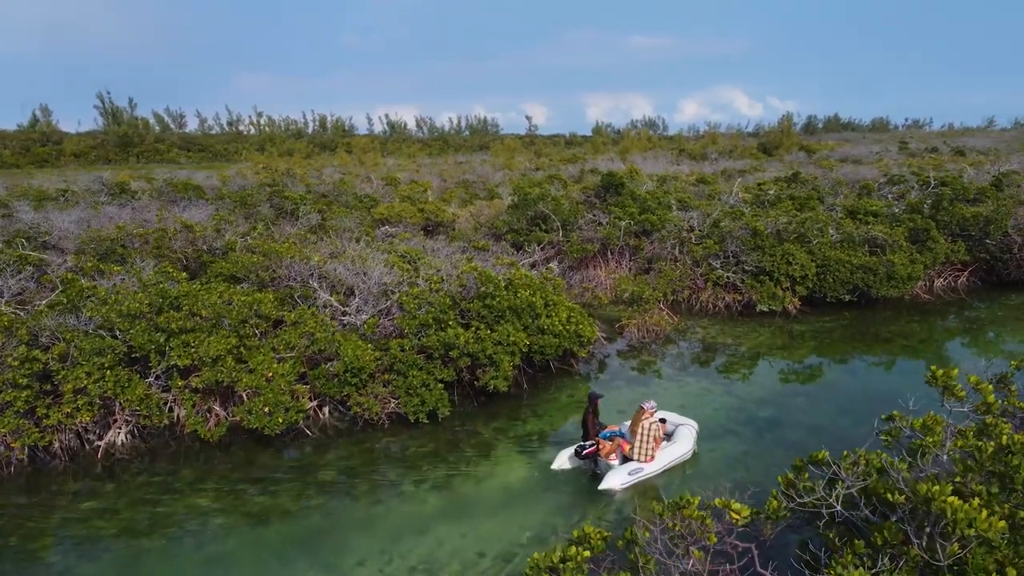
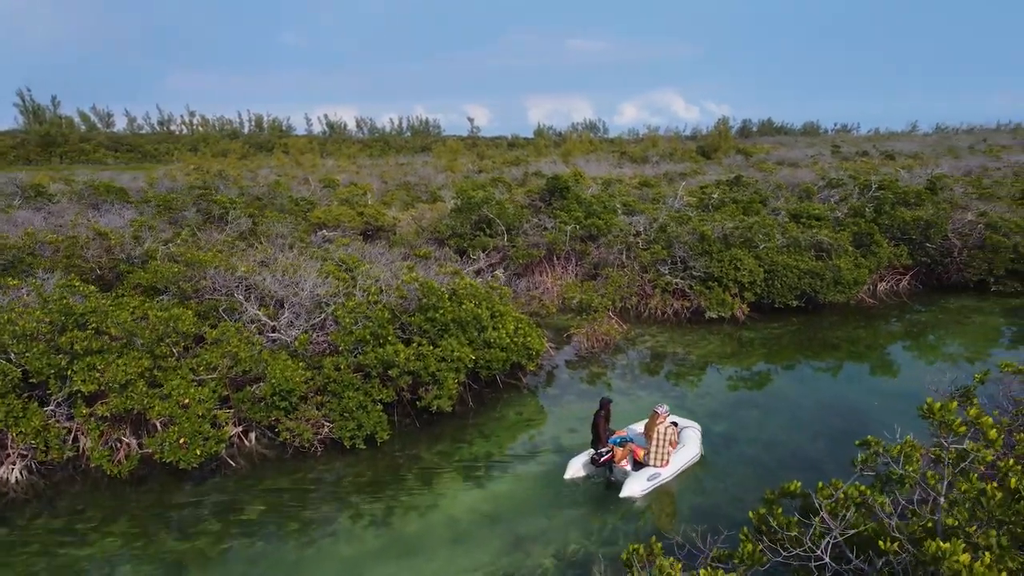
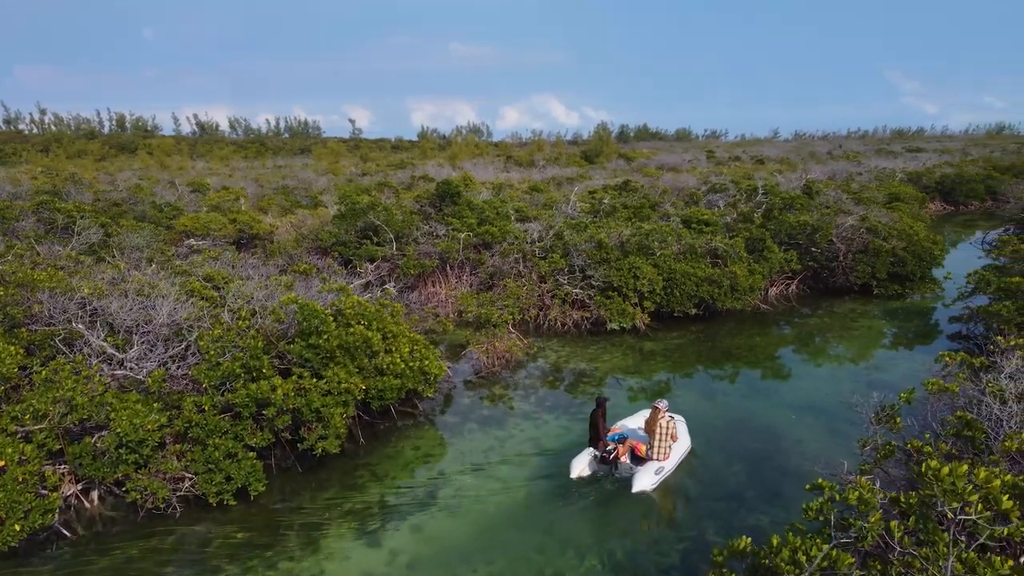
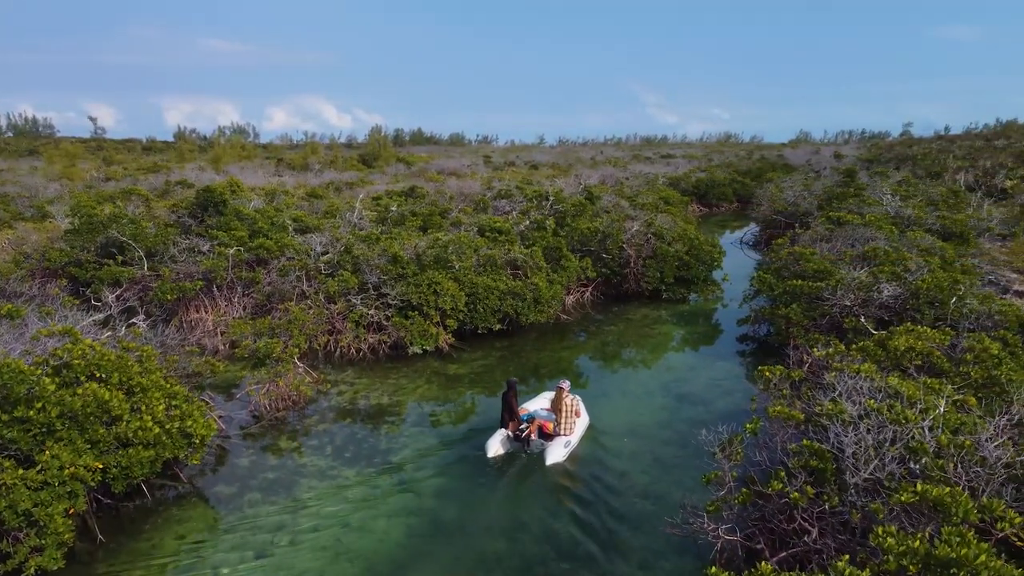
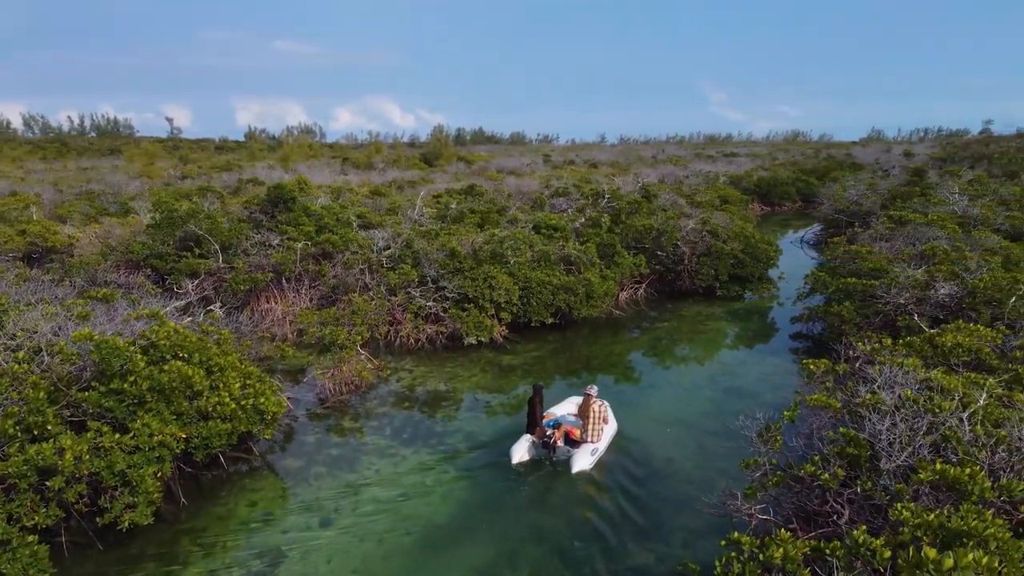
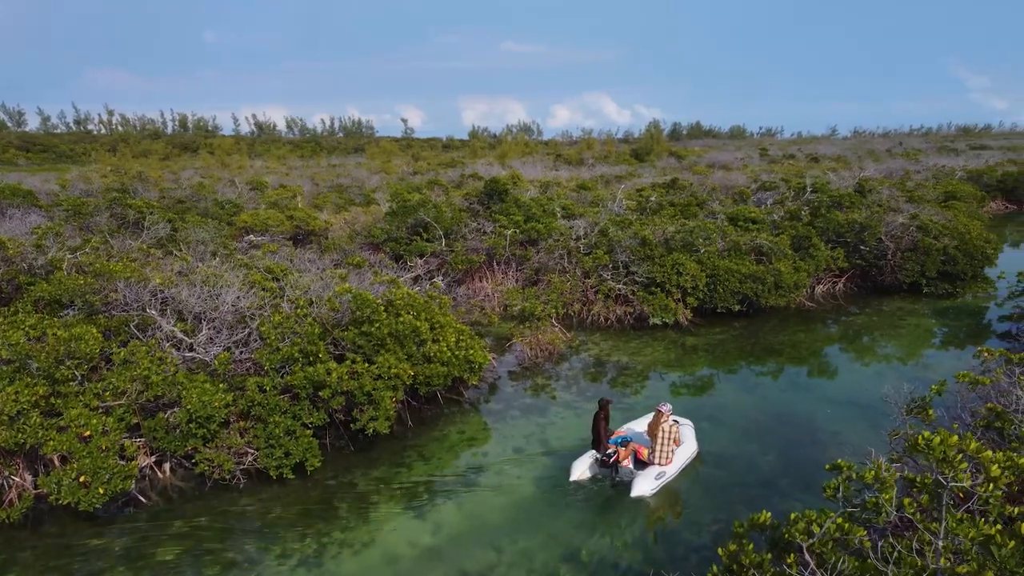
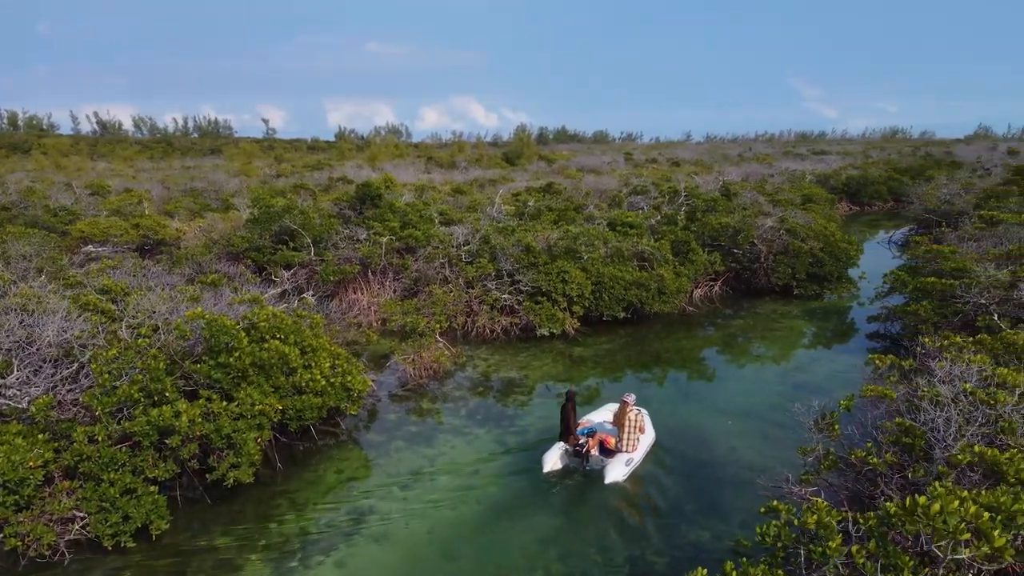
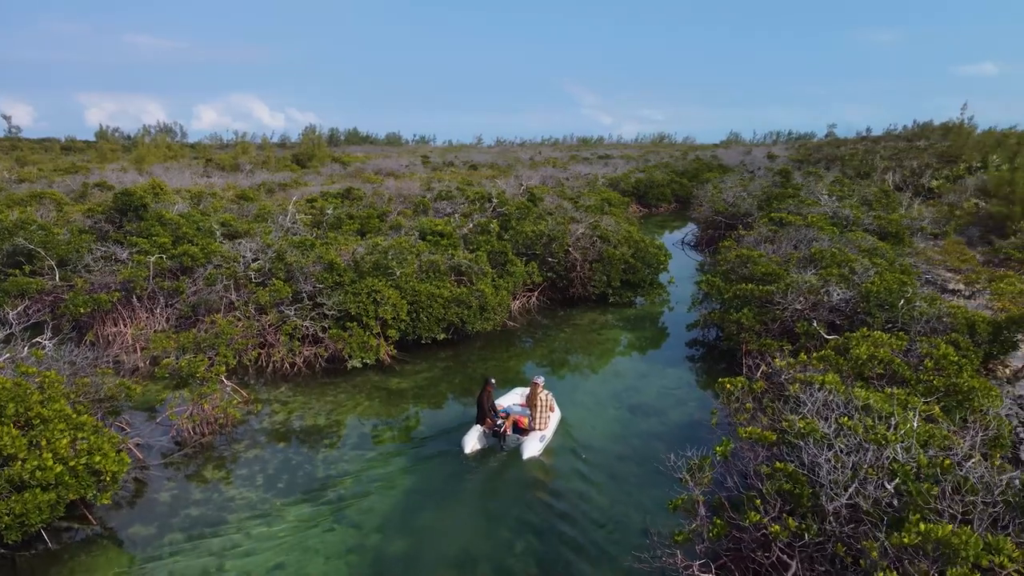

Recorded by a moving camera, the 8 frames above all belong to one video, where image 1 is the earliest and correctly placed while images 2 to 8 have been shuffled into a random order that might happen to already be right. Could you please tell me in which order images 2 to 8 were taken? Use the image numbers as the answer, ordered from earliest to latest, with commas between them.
2, 6, 3, 7, 5, 4, 8
